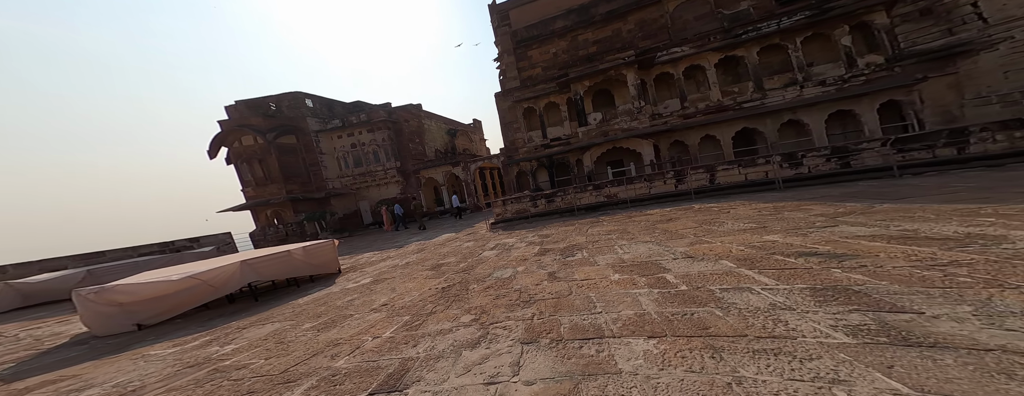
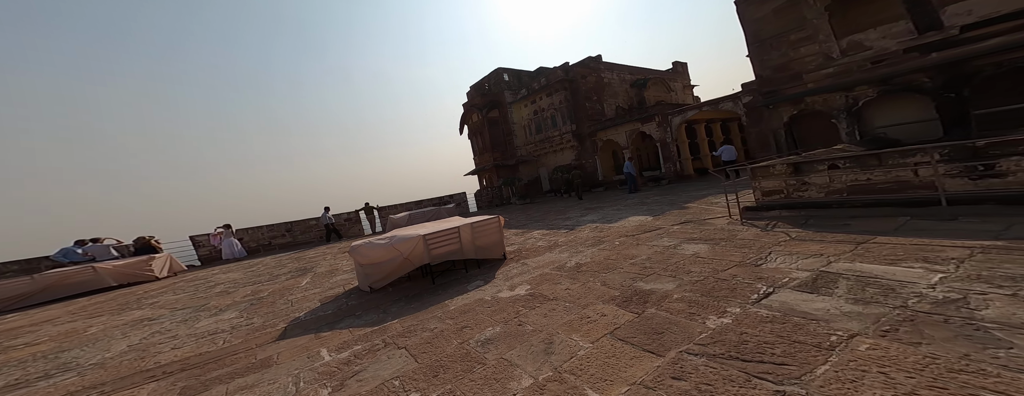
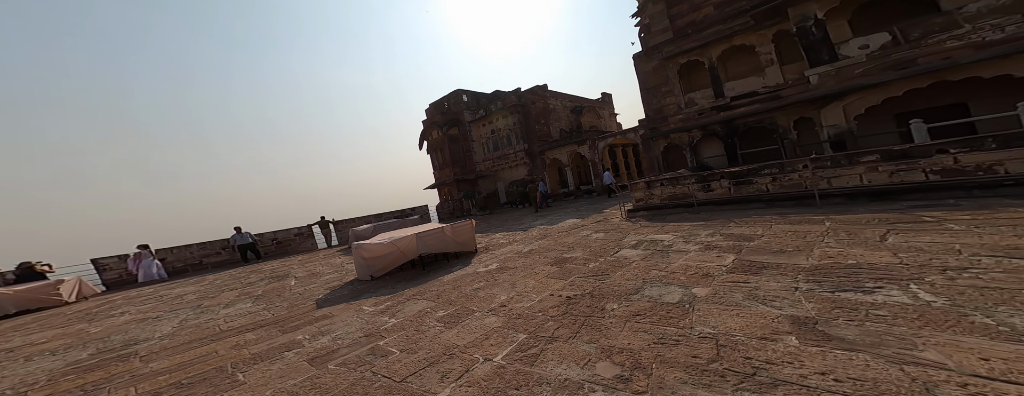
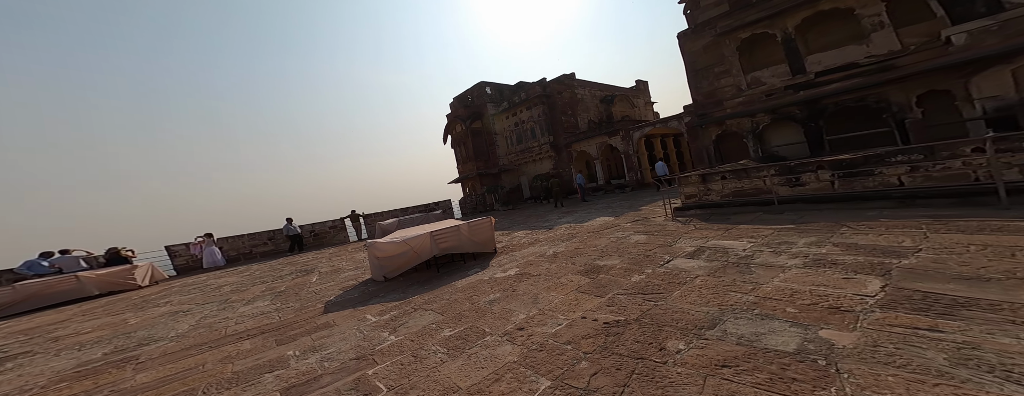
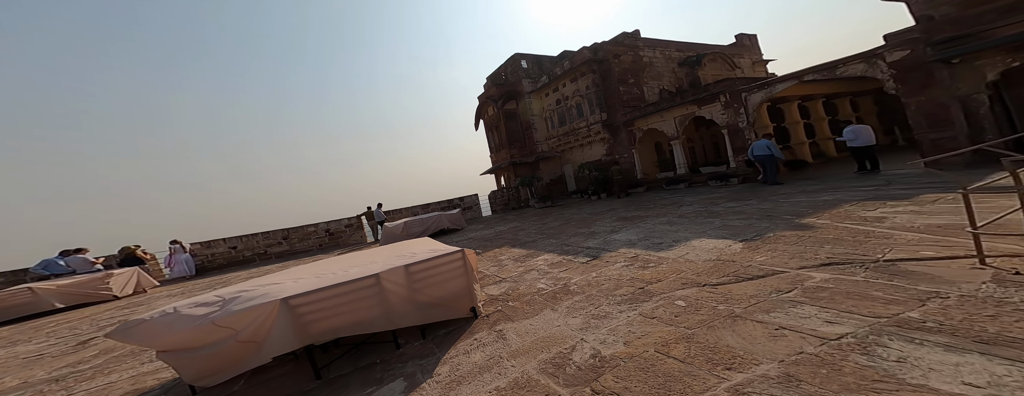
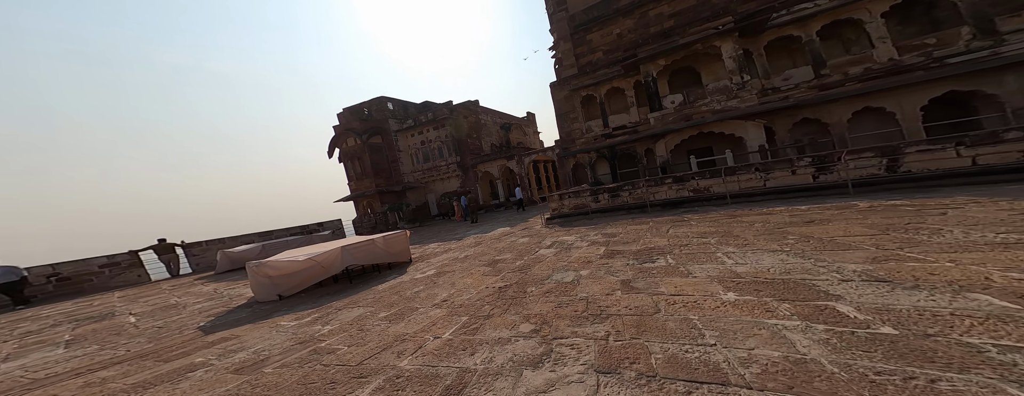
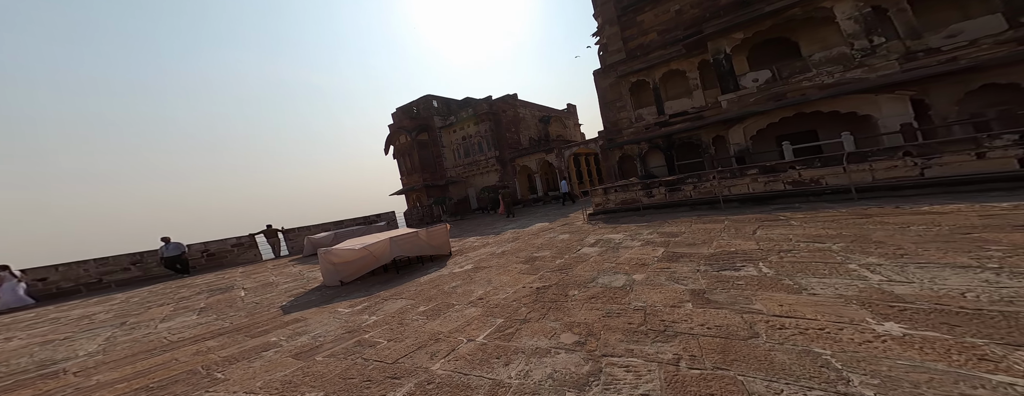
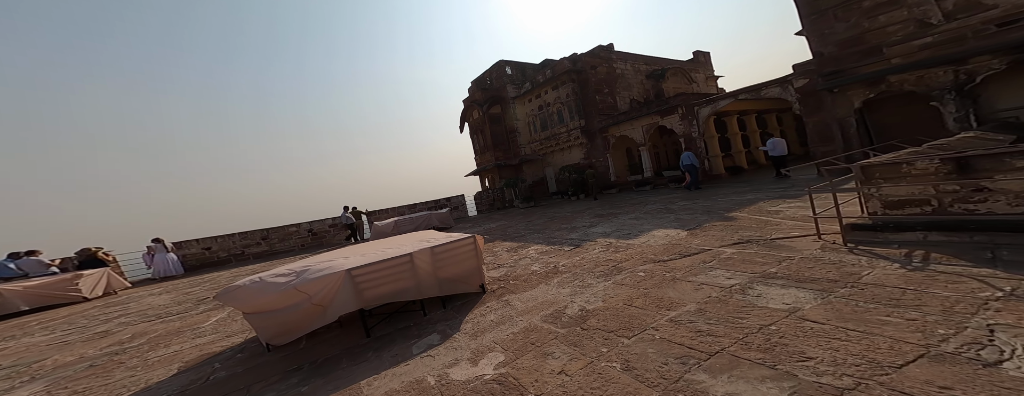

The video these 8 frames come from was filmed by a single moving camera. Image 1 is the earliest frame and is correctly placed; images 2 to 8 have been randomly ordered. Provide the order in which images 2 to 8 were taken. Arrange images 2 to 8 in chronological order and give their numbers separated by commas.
6, 7, 3, 4, 2, 8, 5
